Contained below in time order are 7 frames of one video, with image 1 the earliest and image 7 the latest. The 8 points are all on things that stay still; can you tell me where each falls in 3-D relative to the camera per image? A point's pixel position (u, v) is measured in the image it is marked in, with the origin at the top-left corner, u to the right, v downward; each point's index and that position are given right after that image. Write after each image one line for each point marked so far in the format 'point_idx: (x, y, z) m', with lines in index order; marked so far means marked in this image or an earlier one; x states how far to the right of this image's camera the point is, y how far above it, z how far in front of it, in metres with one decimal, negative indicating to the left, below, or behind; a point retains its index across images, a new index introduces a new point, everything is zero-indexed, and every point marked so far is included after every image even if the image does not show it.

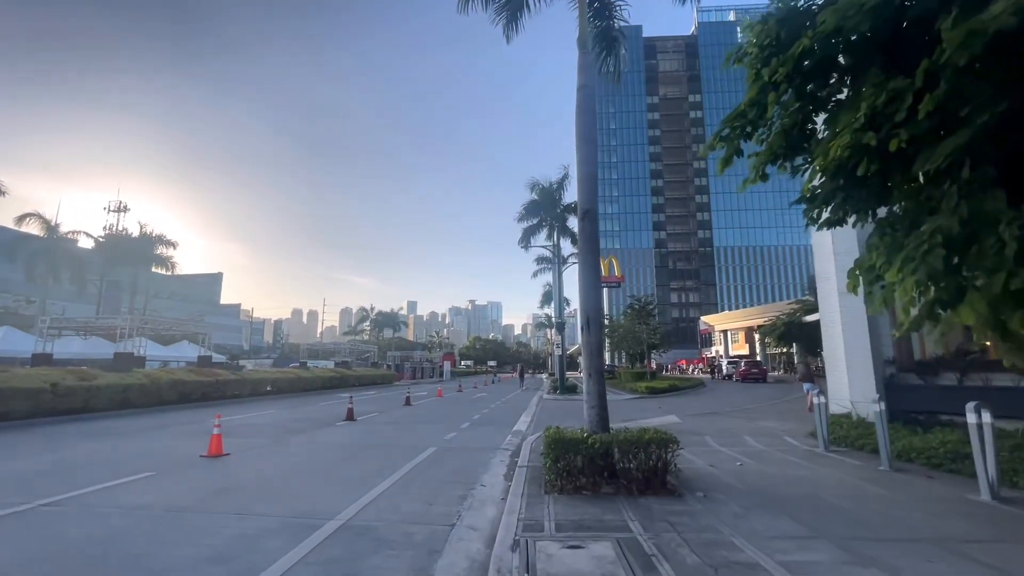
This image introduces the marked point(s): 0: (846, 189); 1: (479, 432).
0: (+3.6, +1.1, +6.3) m
1: (-1.0, -3.9, +16.2) m
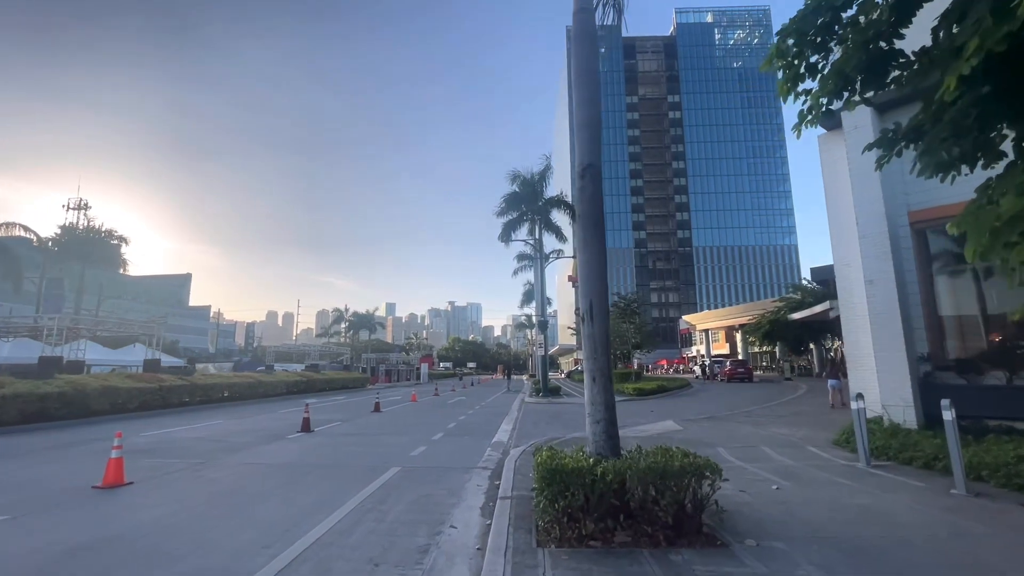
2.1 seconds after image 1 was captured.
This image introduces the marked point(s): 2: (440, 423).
0: (+3.4, +1.3, +4.3) m
1: (-1.5, -3.7, +14.0) m
2: (-2.2, -4.2, +18.6) m
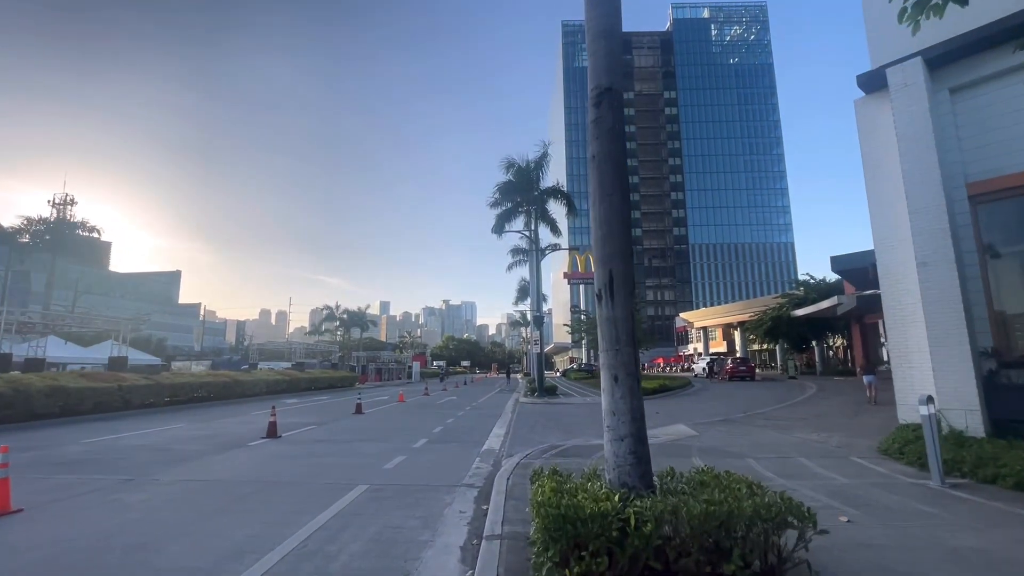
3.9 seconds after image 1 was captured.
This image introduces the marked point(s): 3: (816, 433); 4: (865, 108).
0: (+3.3, +1.6, +2.5) m
1: (-1.6, -3.4, +12.1) m
2: (-2.4, -3.9, +16.7) m
3: (+6.8, -3.2, +13.3) m
4: (+7.1, +3.6, +11.9) m
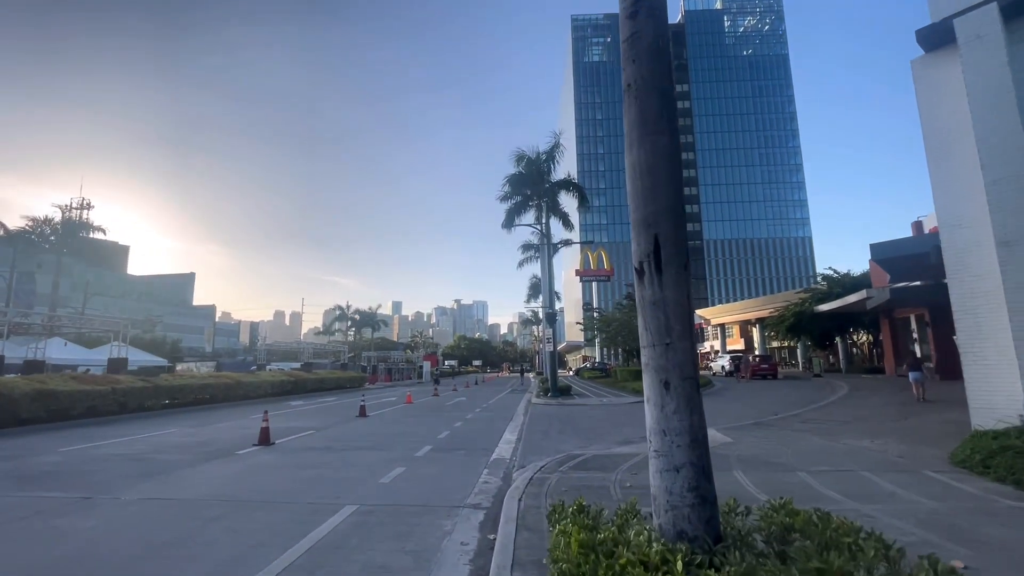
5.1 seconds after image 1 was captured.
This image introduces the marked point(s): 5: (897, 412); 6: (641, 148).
0: (+3.3, +1.8, +1.1) m
1: (-1.4, -3.2, +10.9) m
2: (-2.1, -3.8, +15.4) m
3: (+7.0, -3.0, +11.8) m
4: (+7.2, +3.8, +10.5) m
5: (+11.0, -3.5, +17.1) m
6: (+0.8, +0.9, +3.8) m
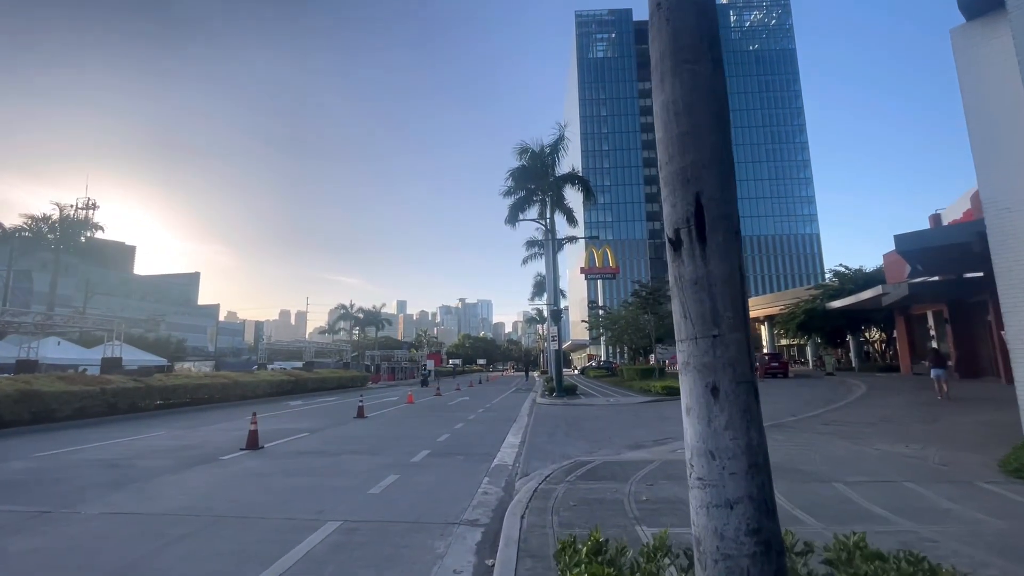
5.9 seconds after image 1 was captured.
0: (+3.3, +1.9, +0.2) m
1: (-1.4, -3.1, +10.0) m
2: (-2.0, -3.6, +14.6) m
3: (+7.1, -2.9, +10.9) m
4: (+7.3, +4.0, +9.6) m
5: (+11.1, -3.3, +16.2) m
6: (+0.8, +1.0, +2.9) m
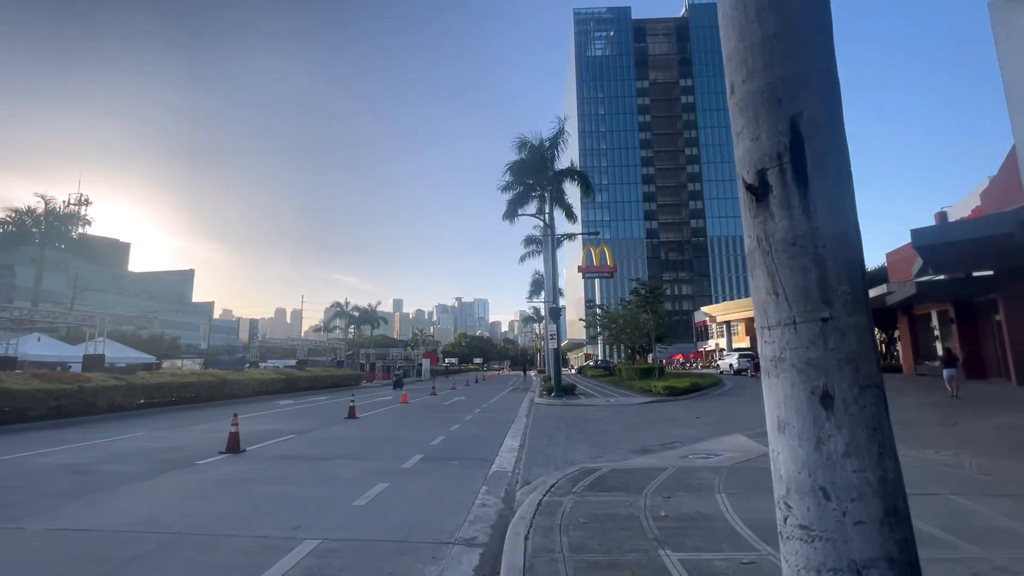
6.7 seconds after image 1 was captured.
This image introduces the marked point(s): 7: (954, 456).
0: (+3.4, +2.0, -0.6) m
1: (-1.4, -3.0, +9.2) m
2: (-2.0, -3.5, +13.8) m
3: (+7.1, -2.8, +10.1) m
4: (+7.3, +4.1, +8.8) m
5: (+11.0, -3.3, +15.4) m
6: (+0.9, +1.1, +2.1) m
7: (+7.0, -2.6, +9.4) m
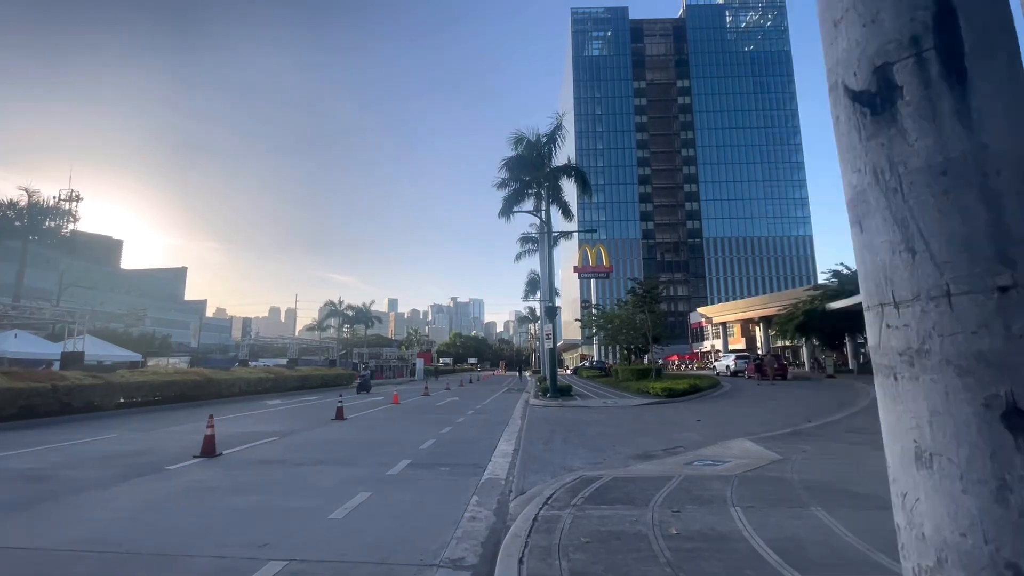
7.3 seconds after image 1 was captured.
0: (+3.4, +2.1, -1.2) m
1: (-1.5, -2.9, +8.5) m
2: (-2.2, -3.4, +13.1) m
3: (+7.0, -2.7, +9.5) m
4: (+7.2, +4.1, +8.1) m
5: (+10.9, -3.2, +14.8) m
6: (+0.8, +1.2, +1.4) m
7: (+6.9, -2.6, +8.8) m
